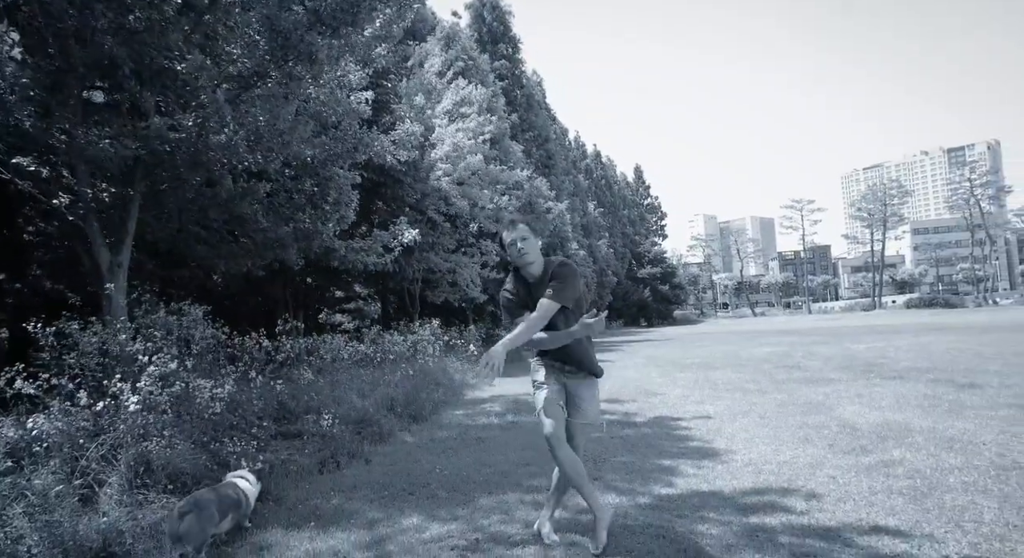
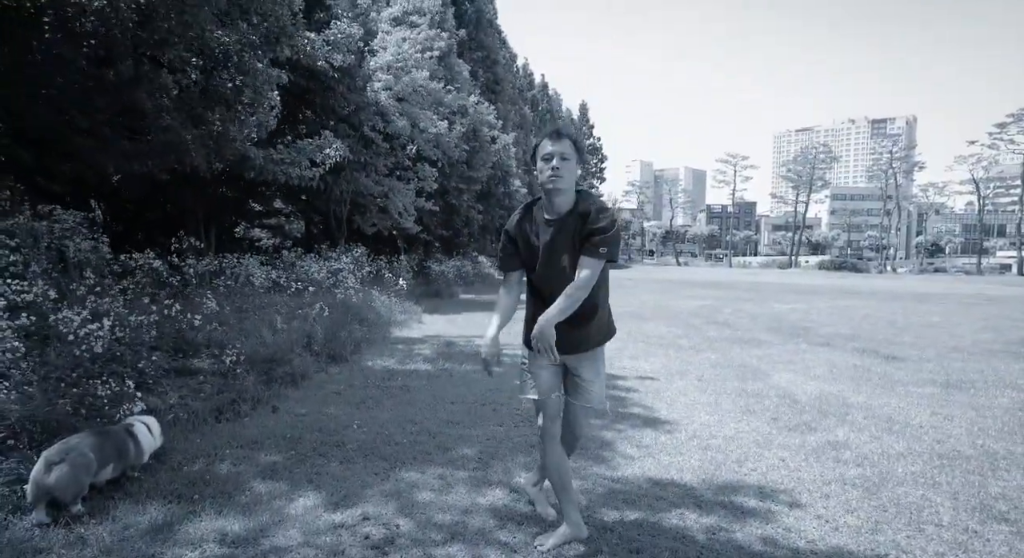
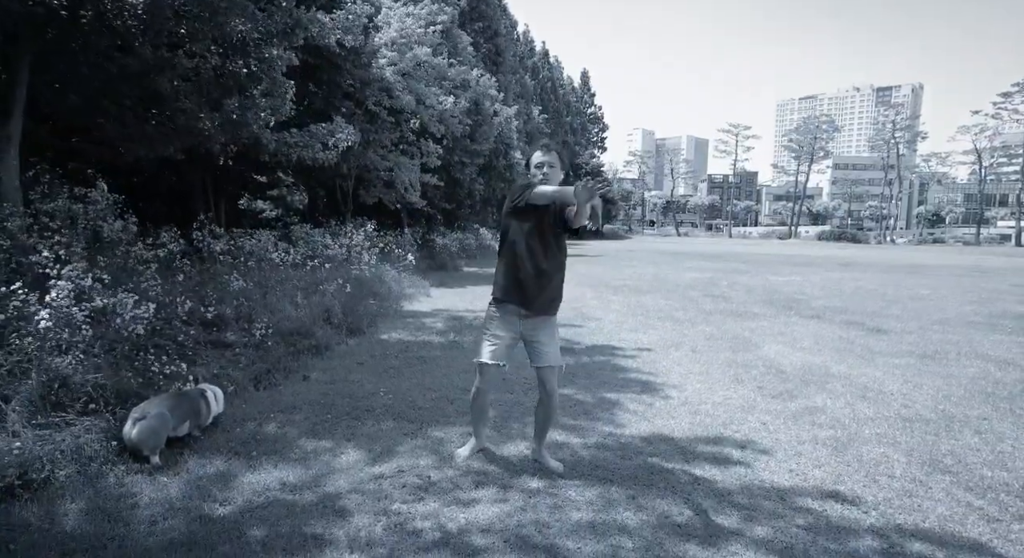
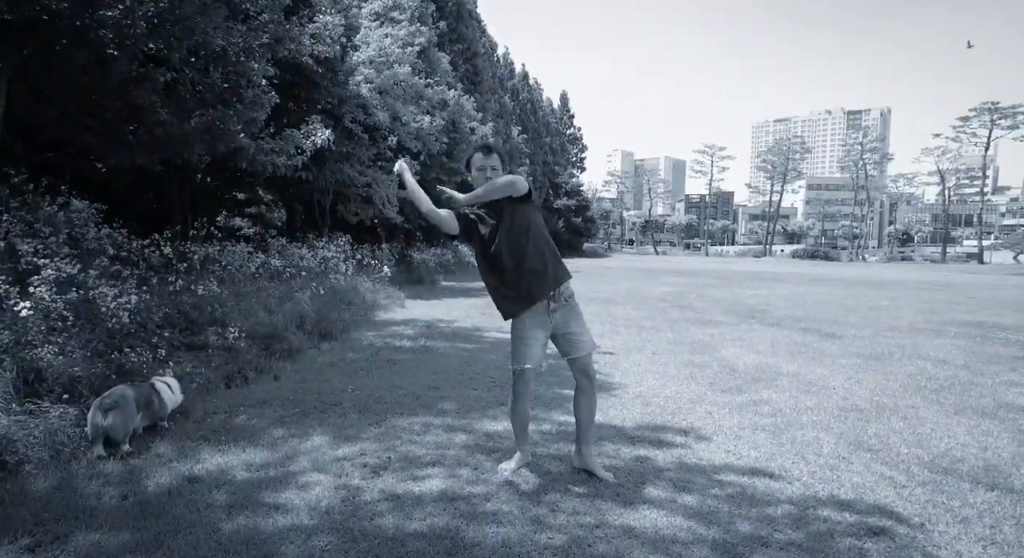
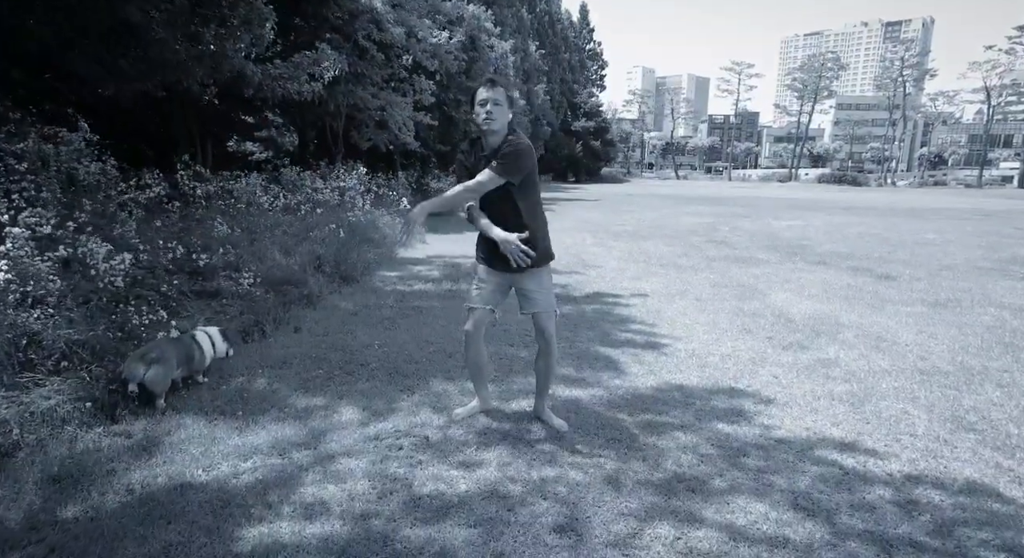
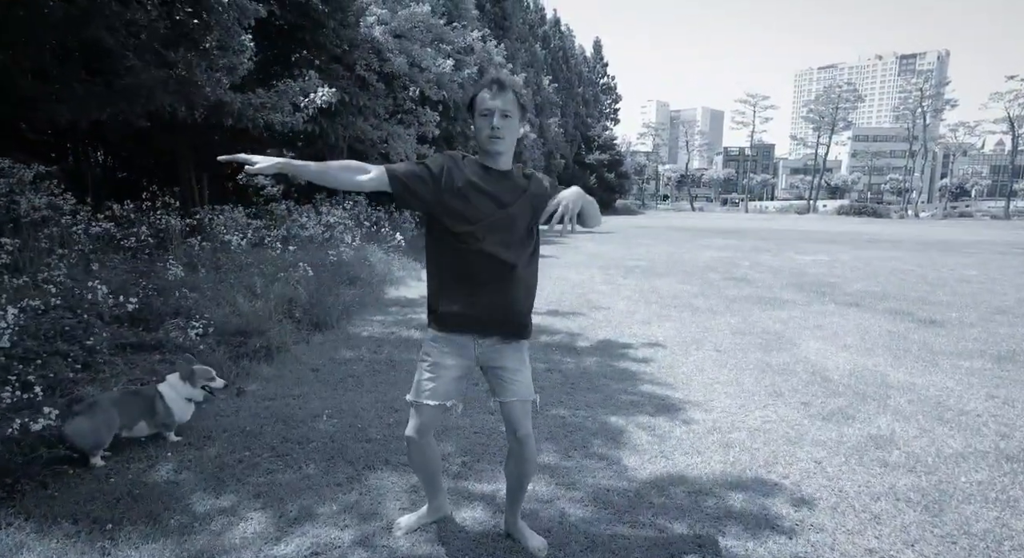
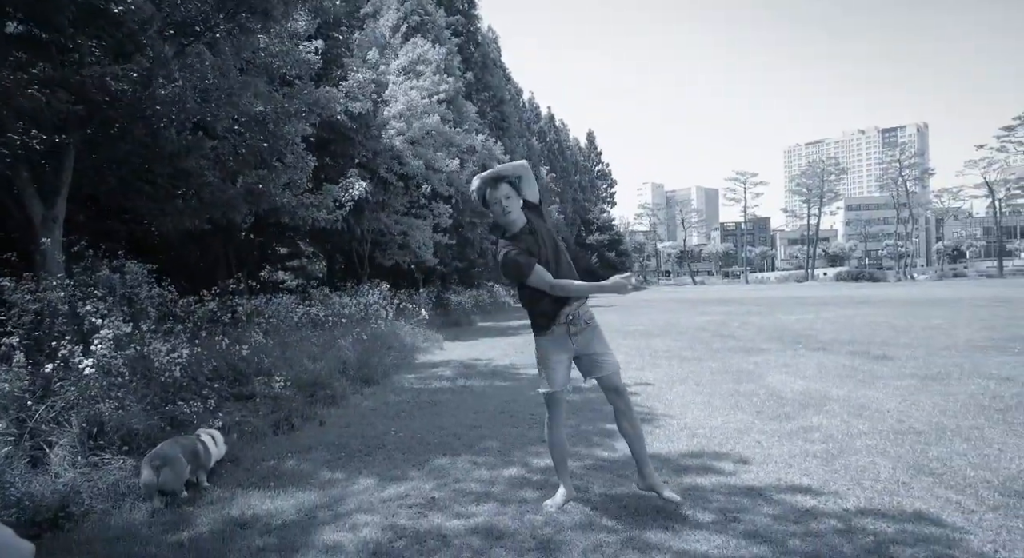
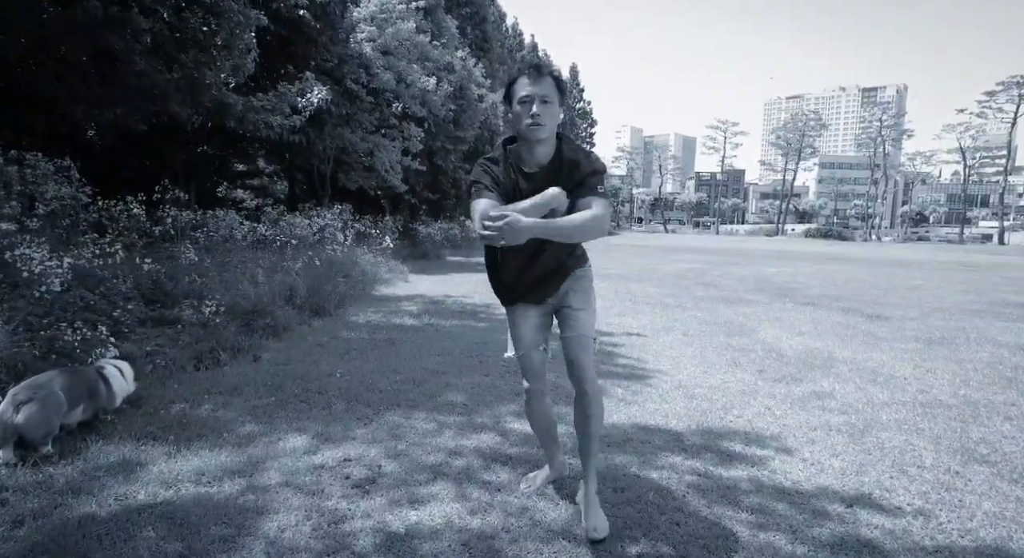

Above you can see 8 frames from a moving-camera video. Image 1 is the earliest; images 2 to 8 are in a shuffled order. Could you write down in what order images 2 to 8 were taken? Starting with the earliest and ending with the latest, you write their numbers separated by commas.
7, 4, 8, 2, 3, 5, 6
